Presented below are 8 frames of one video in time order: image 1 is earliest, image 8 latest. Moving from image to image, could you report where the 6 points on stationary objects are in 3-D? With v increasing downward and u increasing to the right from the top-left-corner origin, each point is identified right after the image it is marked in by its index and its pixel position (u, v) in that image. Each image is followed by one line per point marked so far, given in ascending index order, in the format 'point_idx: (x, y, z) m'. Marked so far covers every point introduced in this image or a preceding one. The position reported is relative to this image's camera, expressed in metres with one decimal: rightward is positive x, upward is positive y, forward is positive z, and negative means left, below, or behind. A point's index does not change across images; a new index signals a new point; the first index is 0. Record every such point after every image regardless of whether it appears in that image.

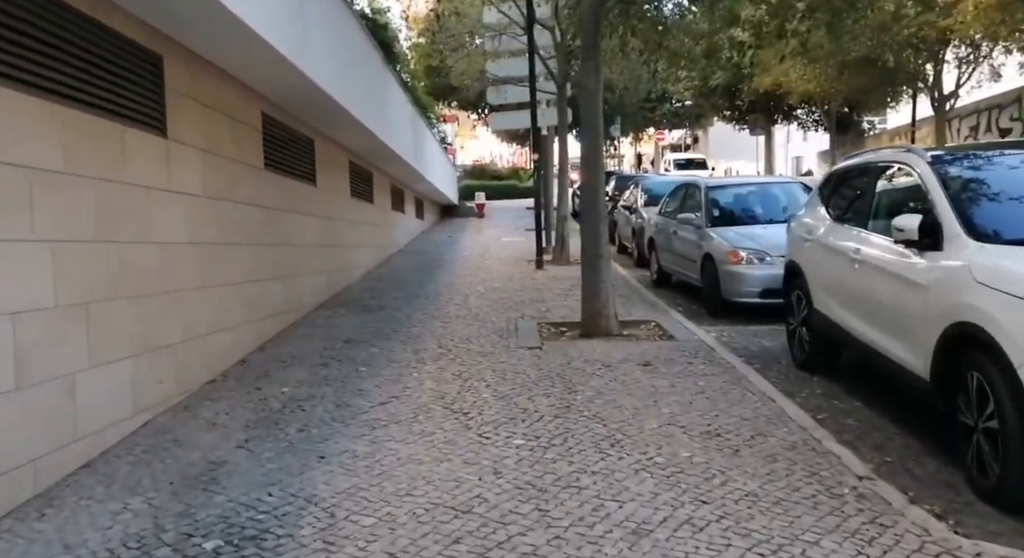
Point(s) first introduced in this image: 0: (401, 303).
0: (-1.4, -0.3, +10.7) m
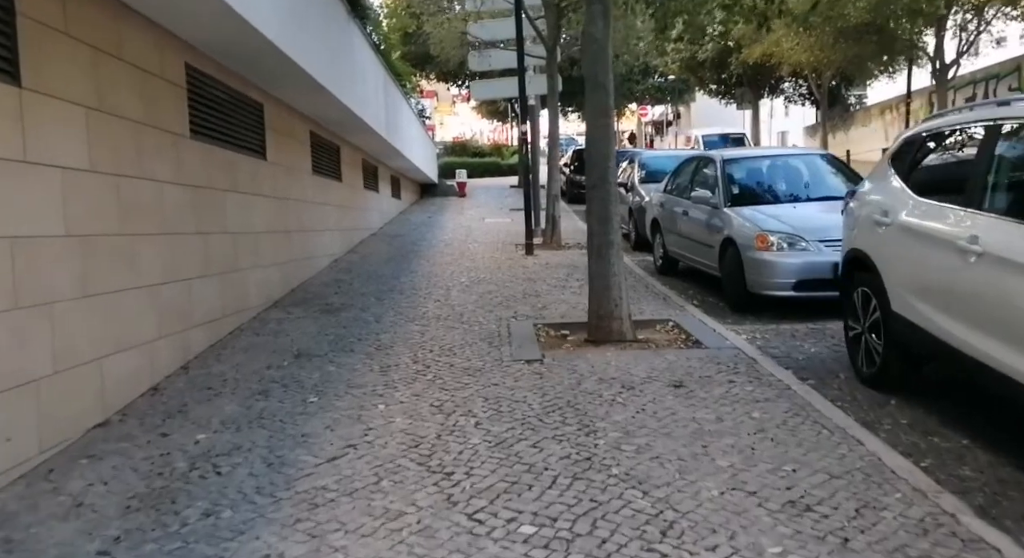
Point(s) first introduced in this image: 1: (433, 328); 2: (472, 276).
0: (-1.5, -0.2, +9.1) m
1: (-0.7, -0.4, +7.7) m
2: (-0.5, 0.0, +11.2) m
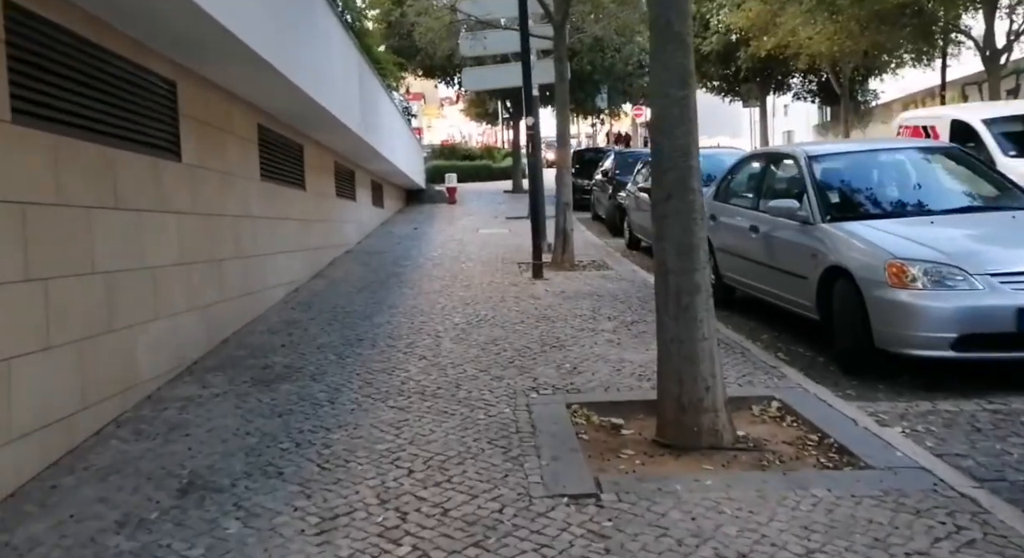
0: (-1.4, -0.6, +6.4) m
1: (-0.6, -0.8, +5.1) m
2: (-0.4, -0.4, +8.5) m
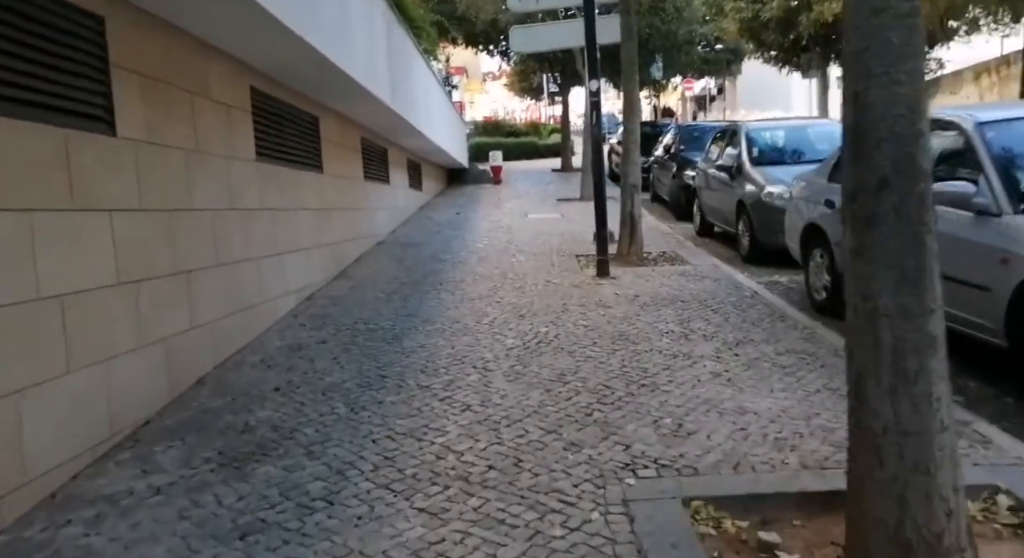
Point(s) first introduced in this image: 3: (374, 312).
0: (-1.0, -0.7, +4.7) m
1: (-0.2, -1.0, +3.3) m
2: (+0.1, -0.5, +6.7) m
3: (-1.3, -0.3, +8.0) m
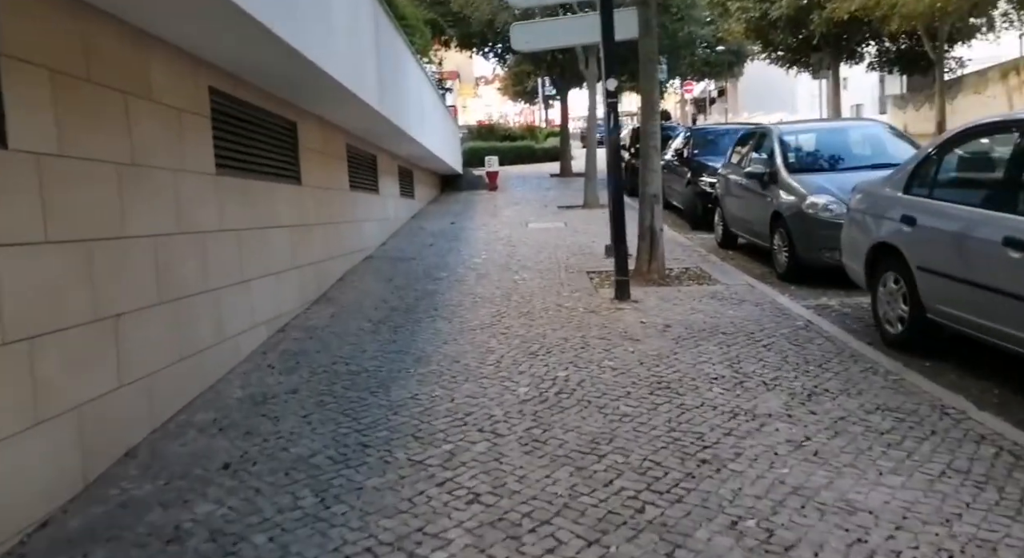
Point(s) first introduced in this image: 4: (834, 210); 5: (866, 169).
0: (-0.9, -0.9, +3.4) m
1: (-0.1, -1.2, +2.0) m
2: (+0.2, -0.7, +5.5) m
3: (-1.2, -0.5, +6.7) m
4: (+3.5, +0.8, +9.4) m
5: (+4.5, +1.4, +10.8) m
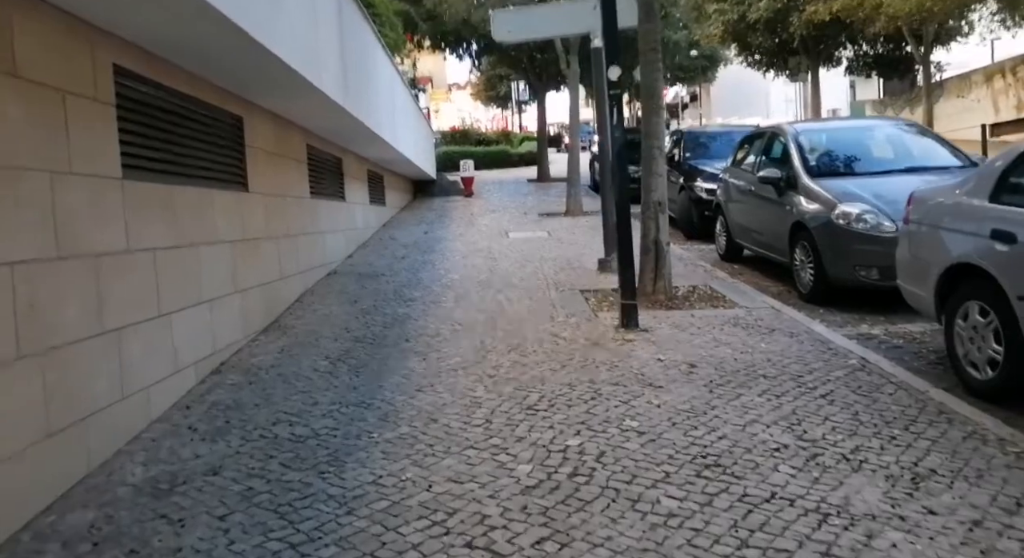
0: (-0.8, -1.1, +1.9) m
1: (0.0, -1.3, +0.6) m
2: (+0.2, -0.9, +4.1) m
3: (-1.2, -0.7, +5.3) m
4: (+3.4, +0.5, +8.1) m
5: (+4.4, +1.2, +9.5) m
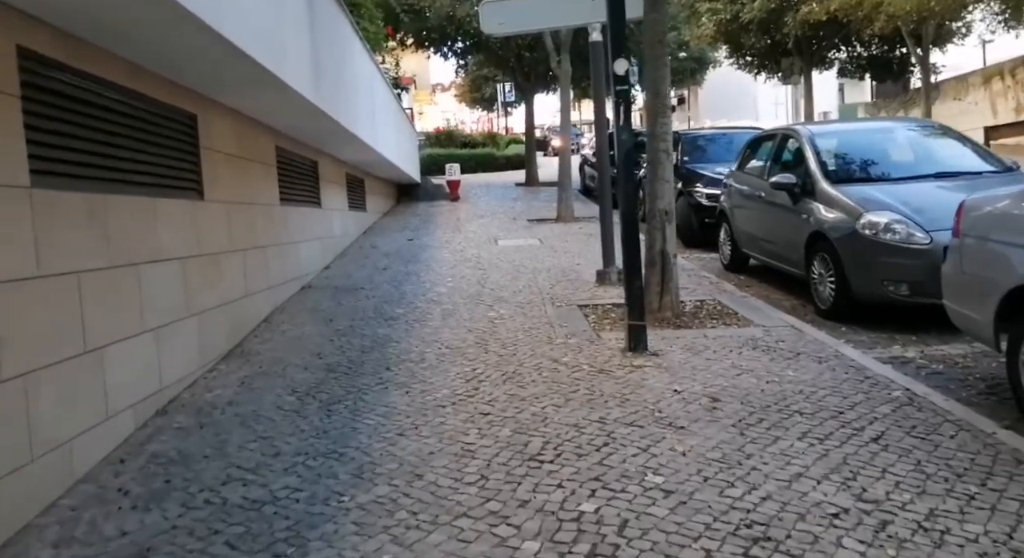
0: (-0.7, -1.2, +1.1) m
1: (+0.1, -1.4, -0.2) m
2: (+0.2, -1.0, +3.3) m
3: (-1.3, -0.9, +4.4) m
4: (+3.3, +0.4, +7.4) m
5: (+4.3, +1.1, +8.8) m
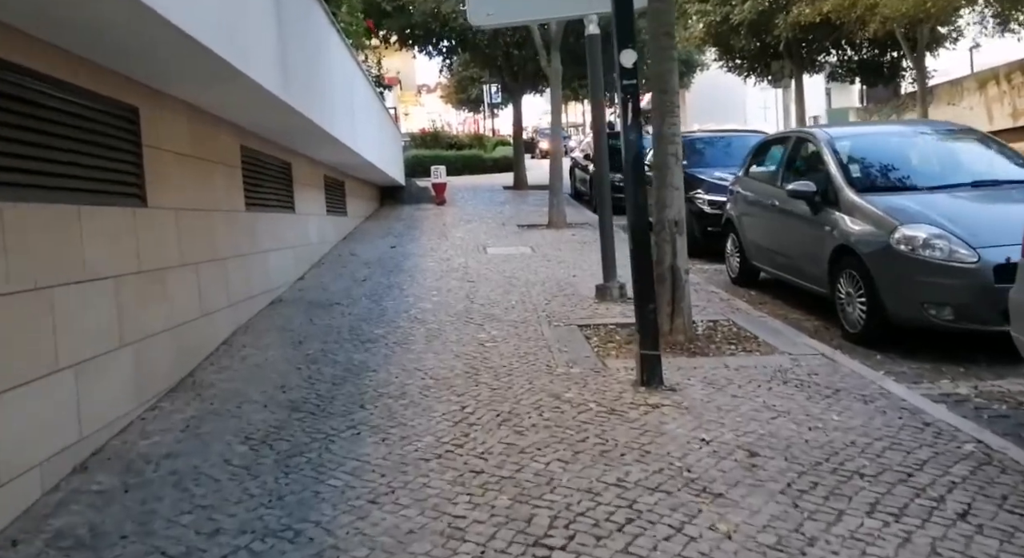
0: (-0.7, -1.4, +0.2) m
1: (+0.2, -1.6, -1.1) m
2: (+0.2, -1.2, +2.4) m
3: (-1.3, -1.0, +3.5) m
4: (+3.3, +0.2, +6.6) m
5: (+4.2, +0.9, +8.0) m
